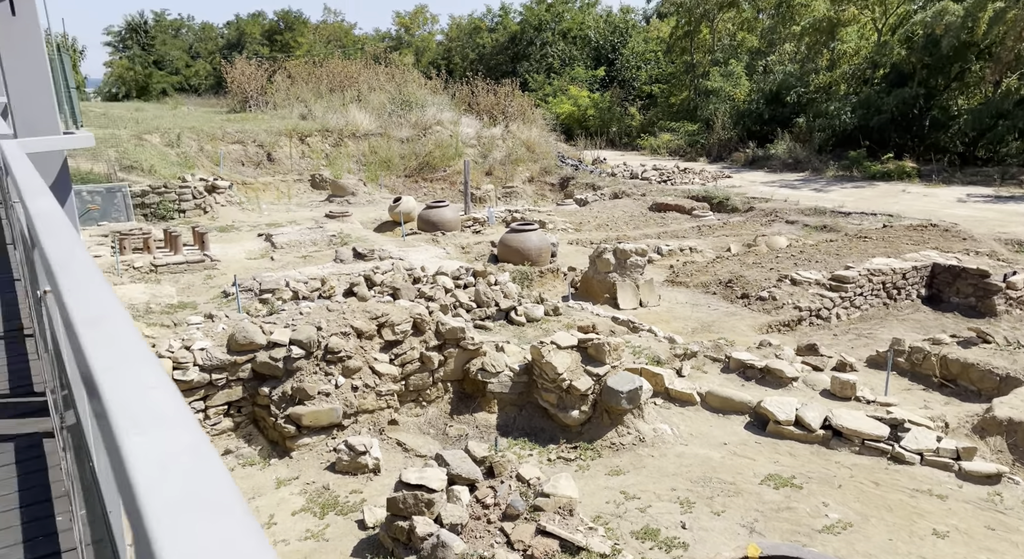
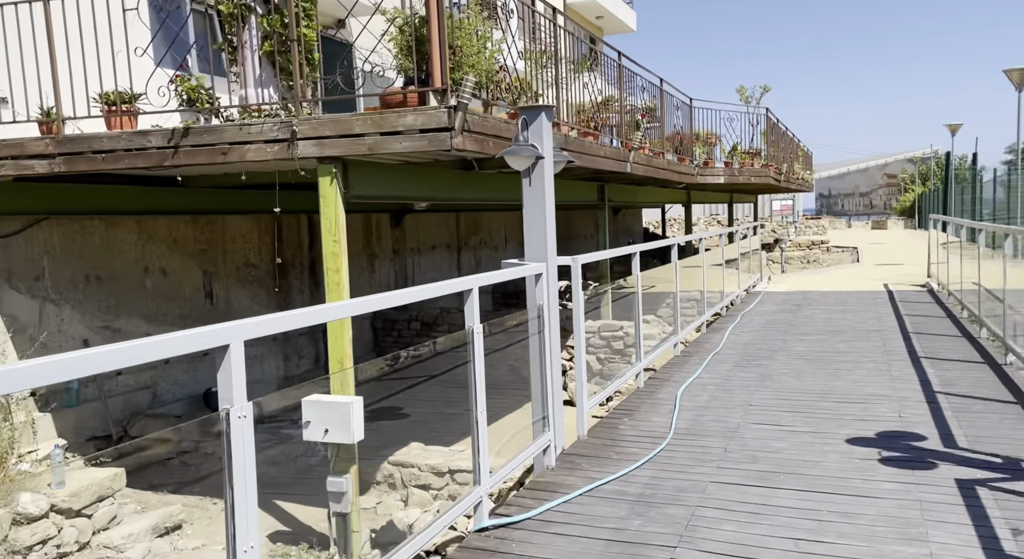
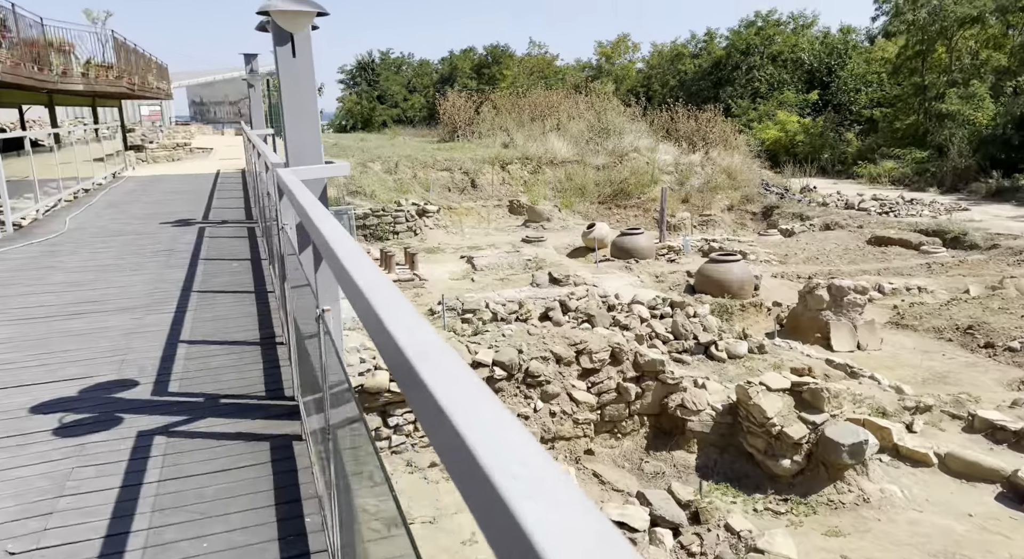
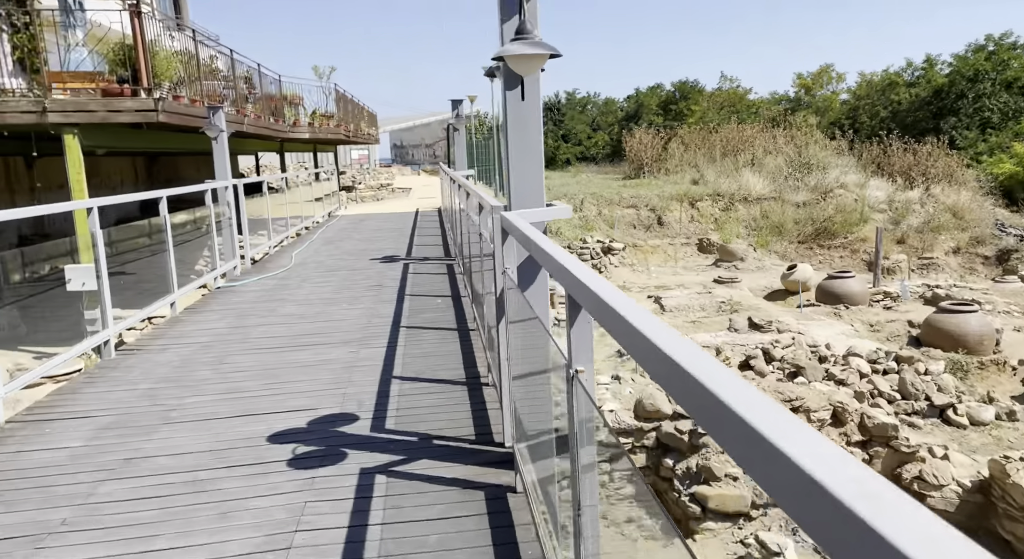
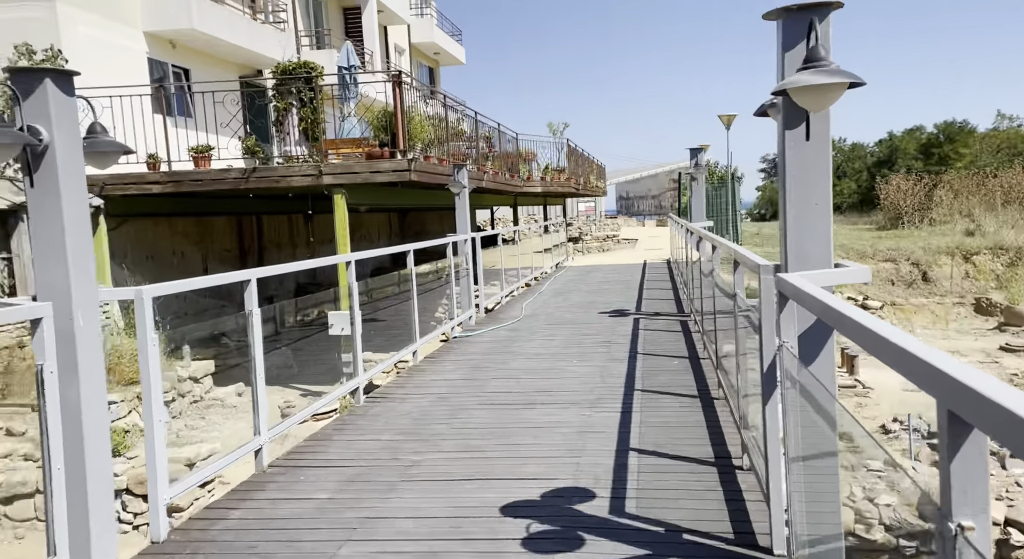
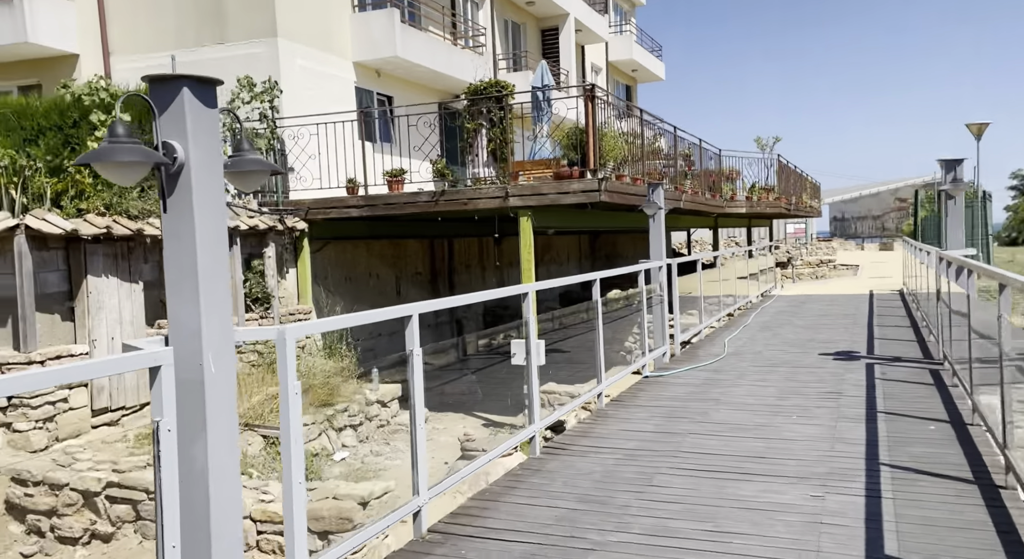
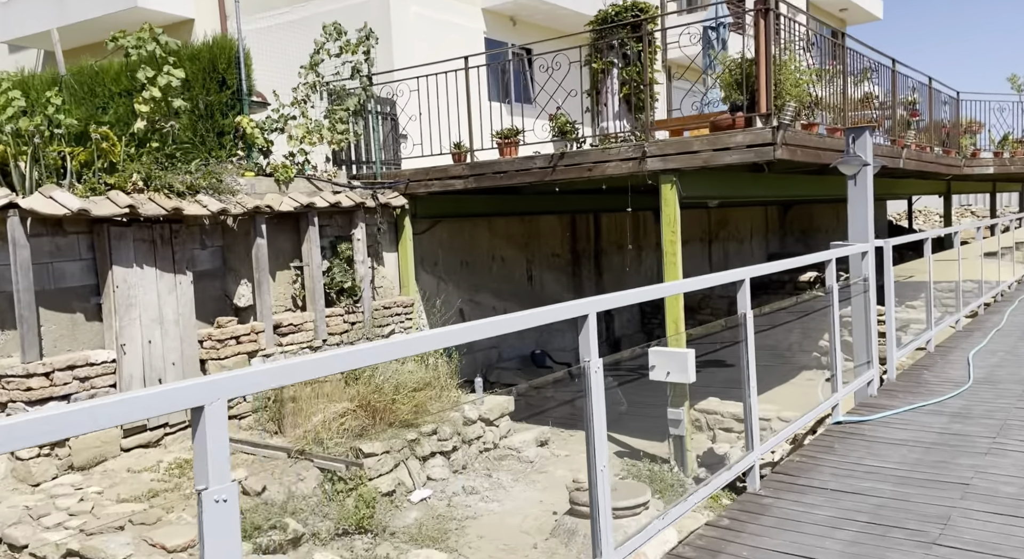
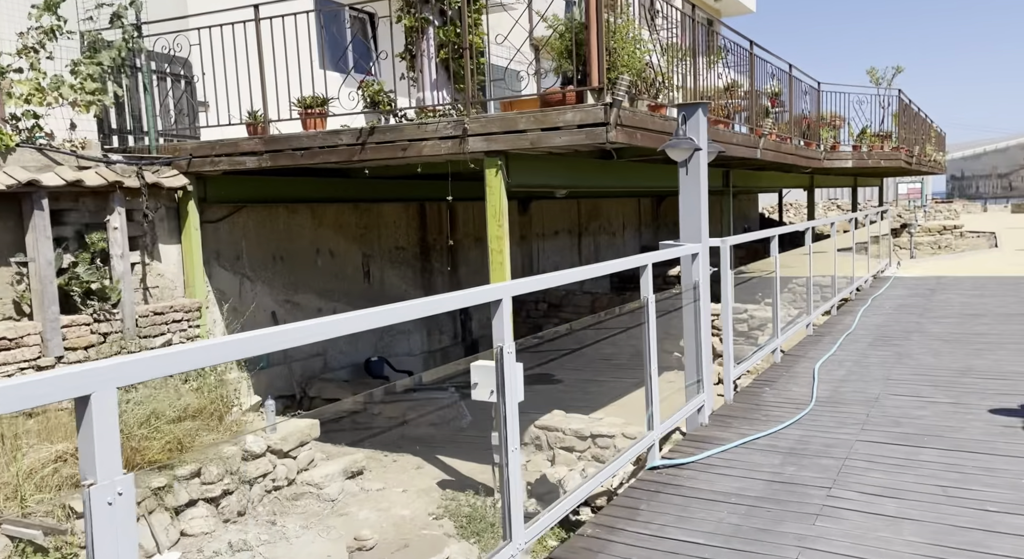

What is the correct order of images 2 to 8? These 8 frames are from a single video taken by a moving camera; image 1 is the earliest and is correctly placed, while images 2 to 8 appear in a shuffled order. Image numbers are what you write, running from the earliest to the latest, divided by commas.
3, 4, 5, 6, 7, 8, 2
